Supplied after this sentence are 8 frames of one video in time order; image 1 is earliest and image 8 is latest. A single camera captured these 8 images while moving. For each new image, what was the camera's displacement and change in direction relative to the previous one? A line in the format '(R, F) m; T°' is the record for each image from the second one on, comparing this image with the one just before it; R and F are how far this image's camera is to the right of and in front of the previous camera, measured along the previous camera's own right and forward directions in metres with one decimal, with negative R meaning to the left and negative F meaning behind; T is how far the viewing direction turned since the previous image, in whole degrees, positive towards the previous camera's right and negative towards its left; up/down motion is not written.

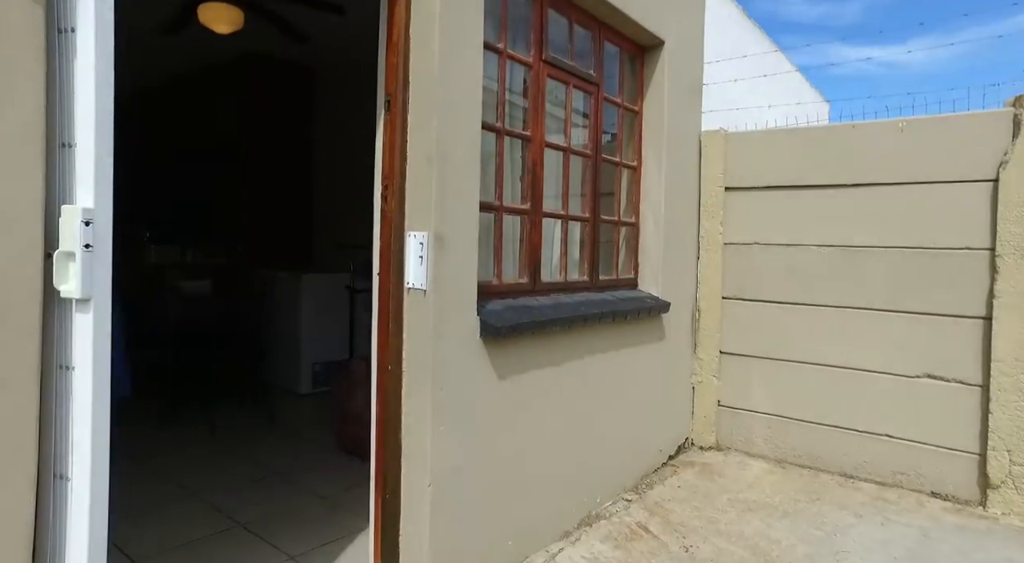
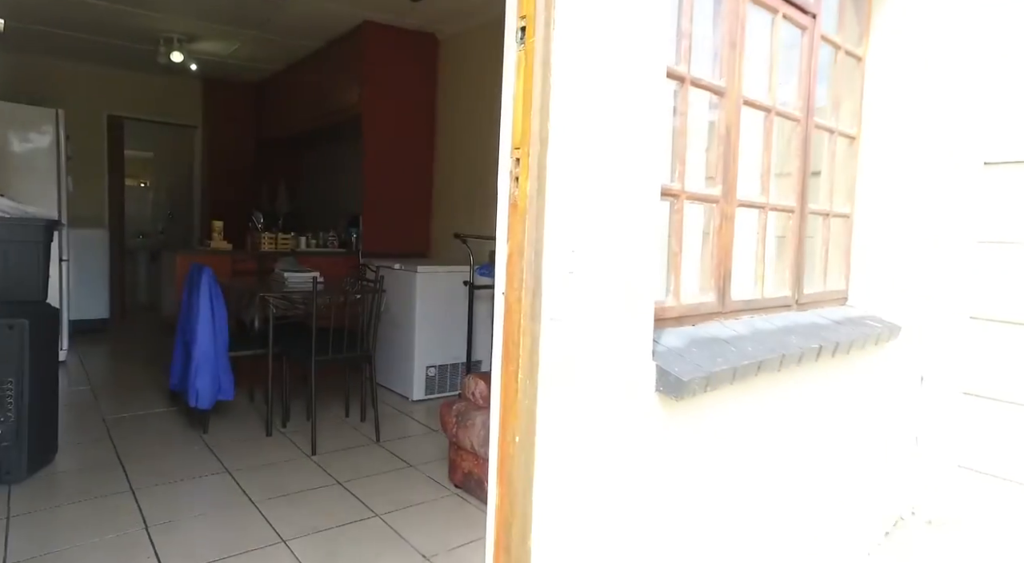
(-0.1, +0.6) m; -11°
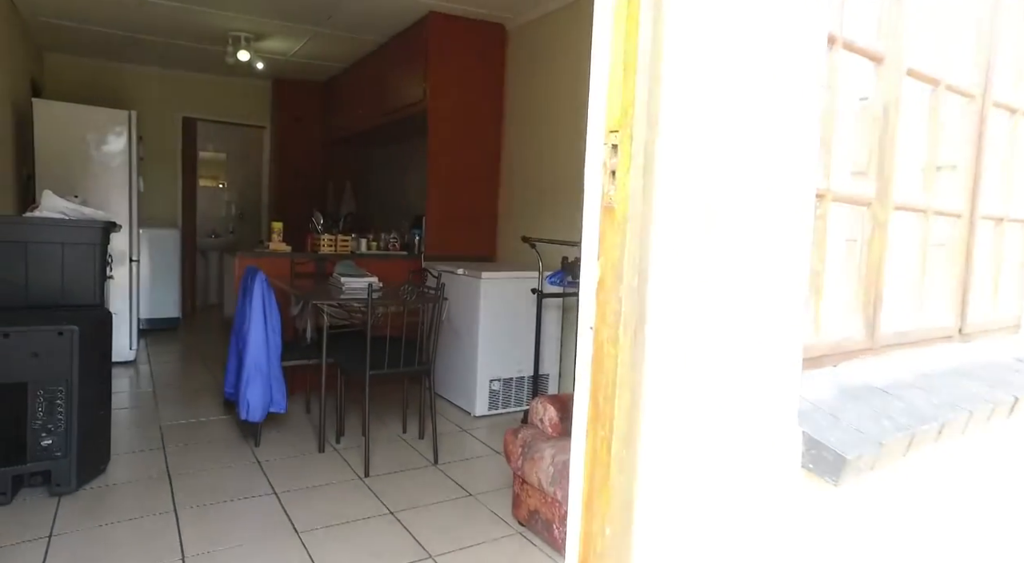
(0.0, +0.3) m; -6°
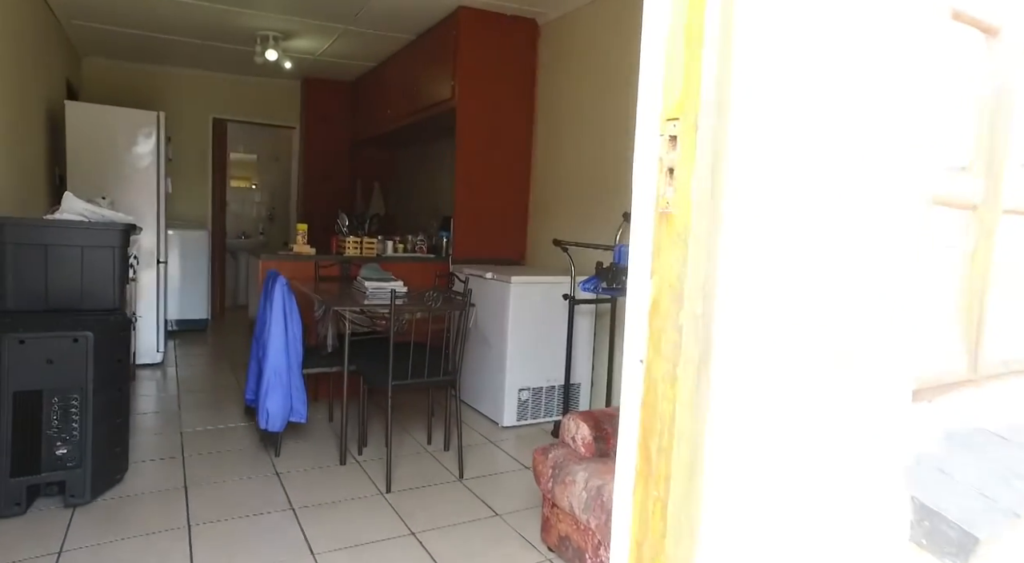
(0.0, +0.2) m; -3°
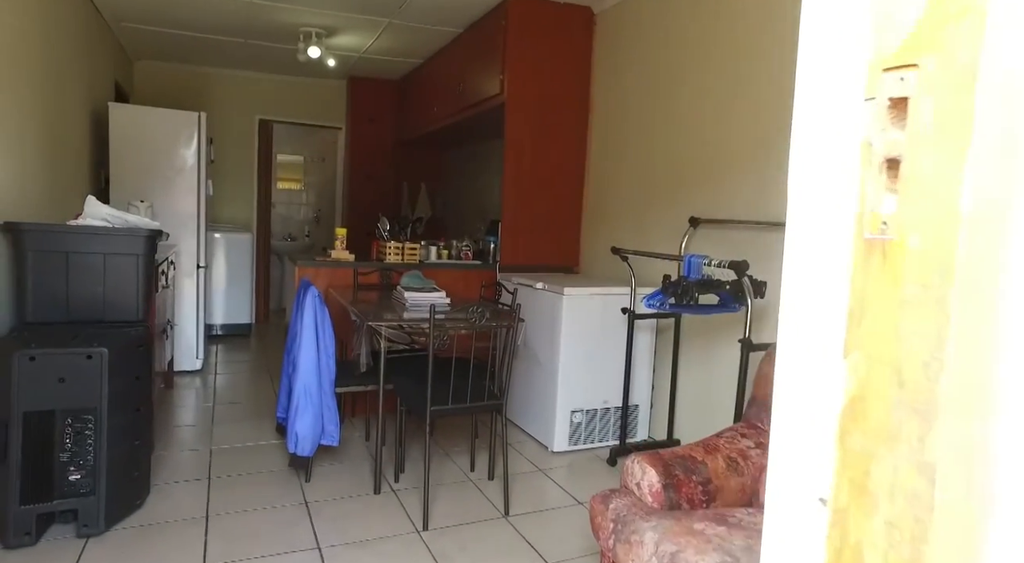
(0.0, +0.3) m; -4°
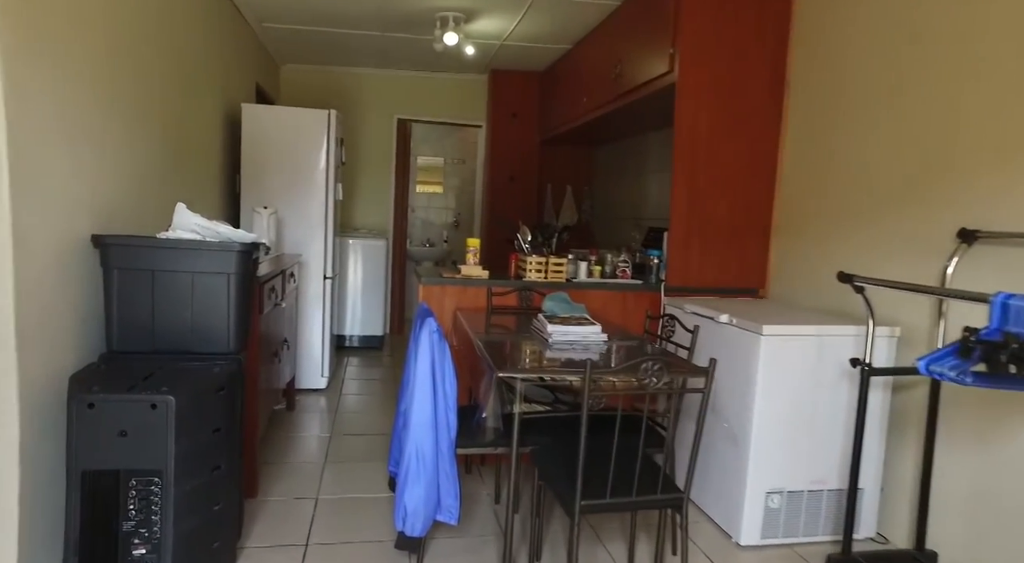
(-0.1, +0.7) m; -13°
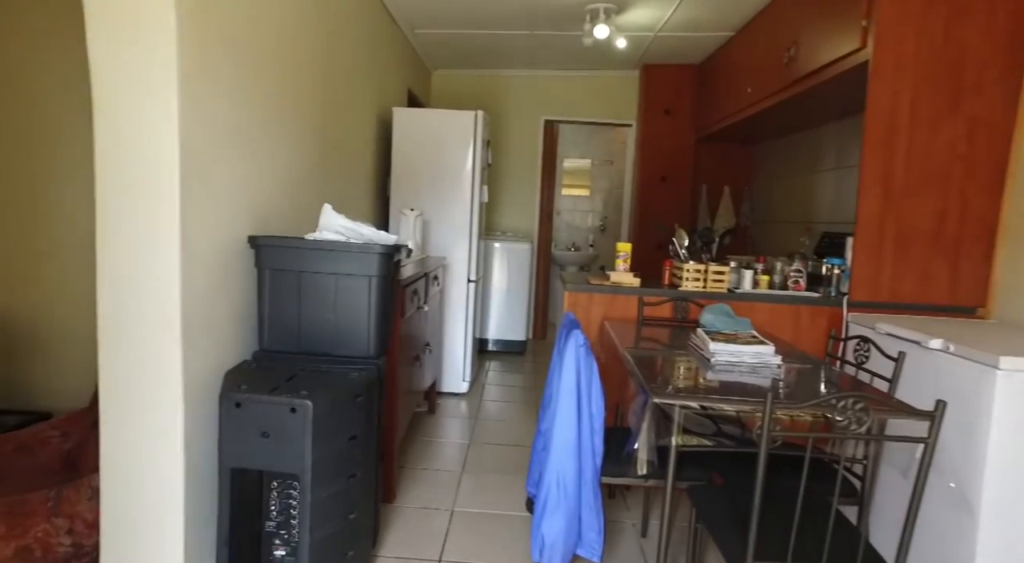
(0.0, +0.2) m; -13°
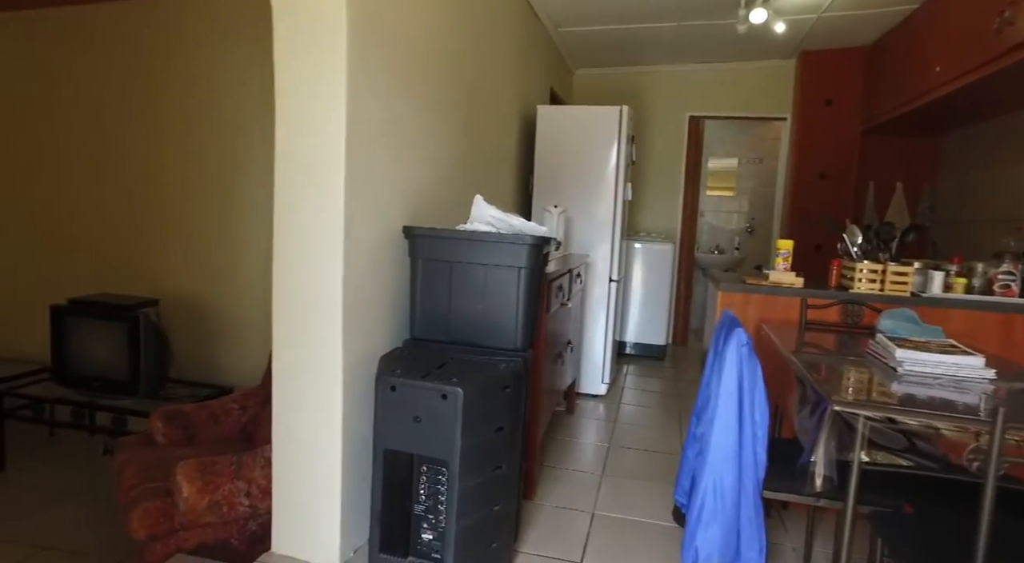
(-0.1, +0.1) m; -12°
